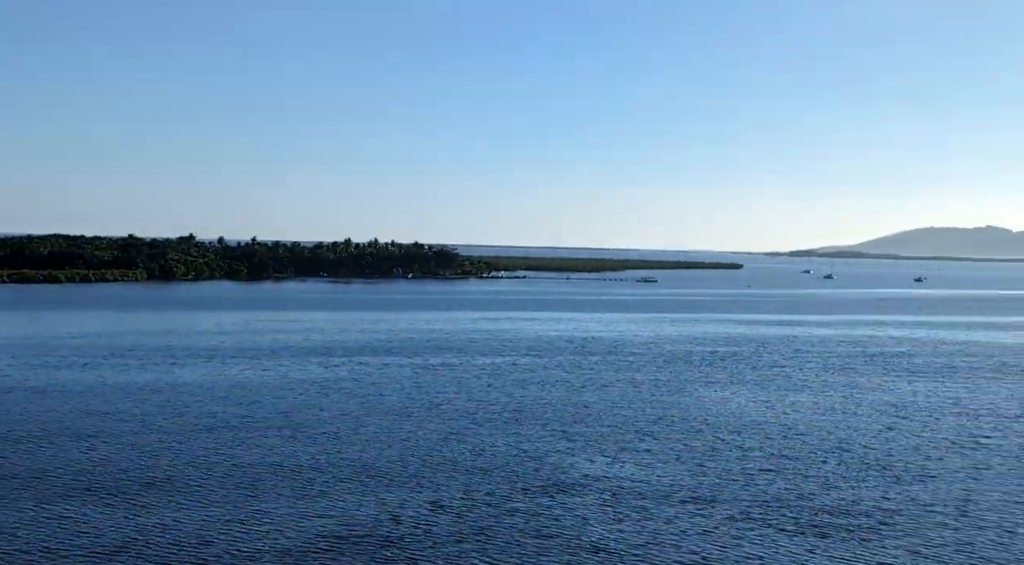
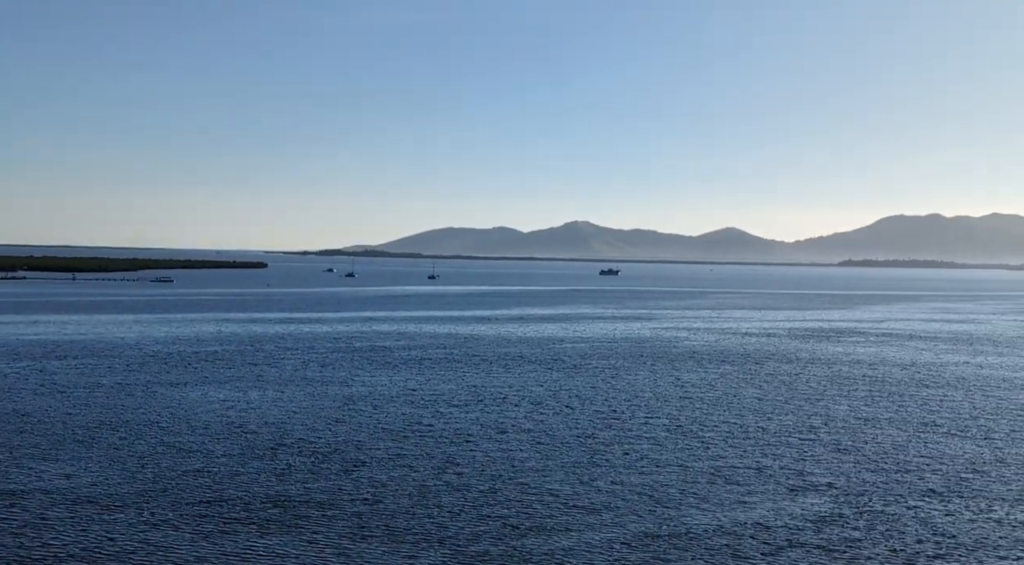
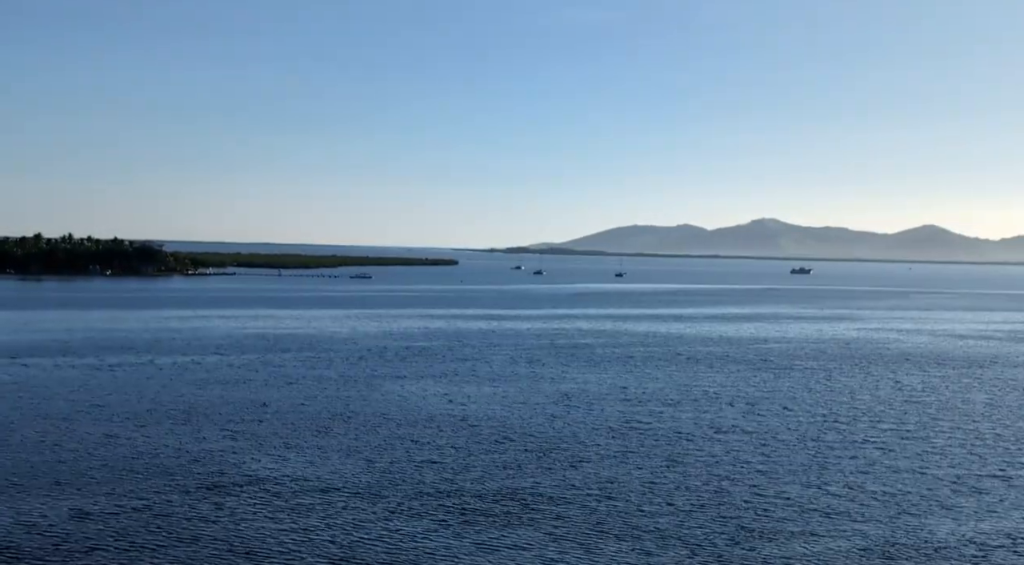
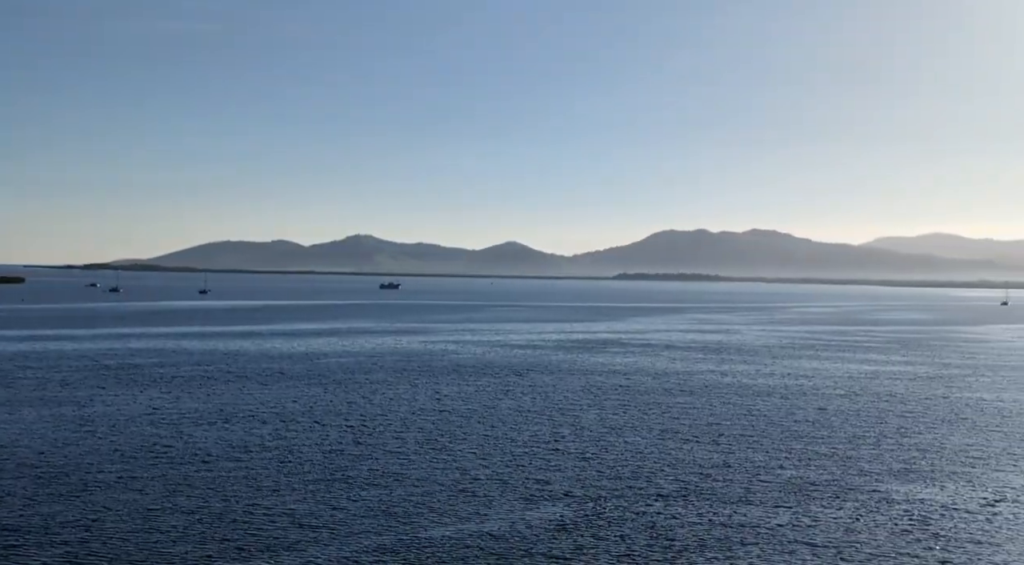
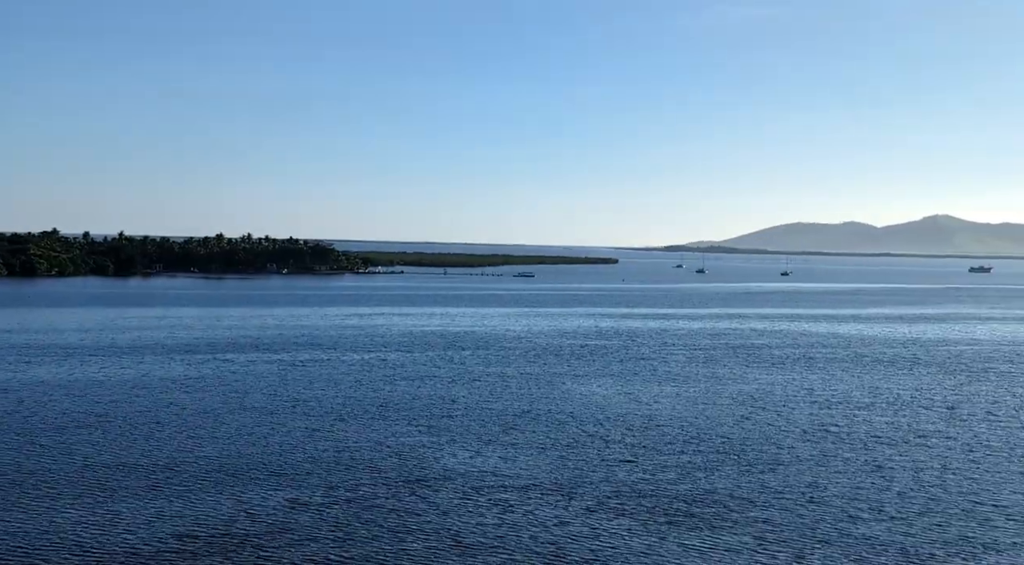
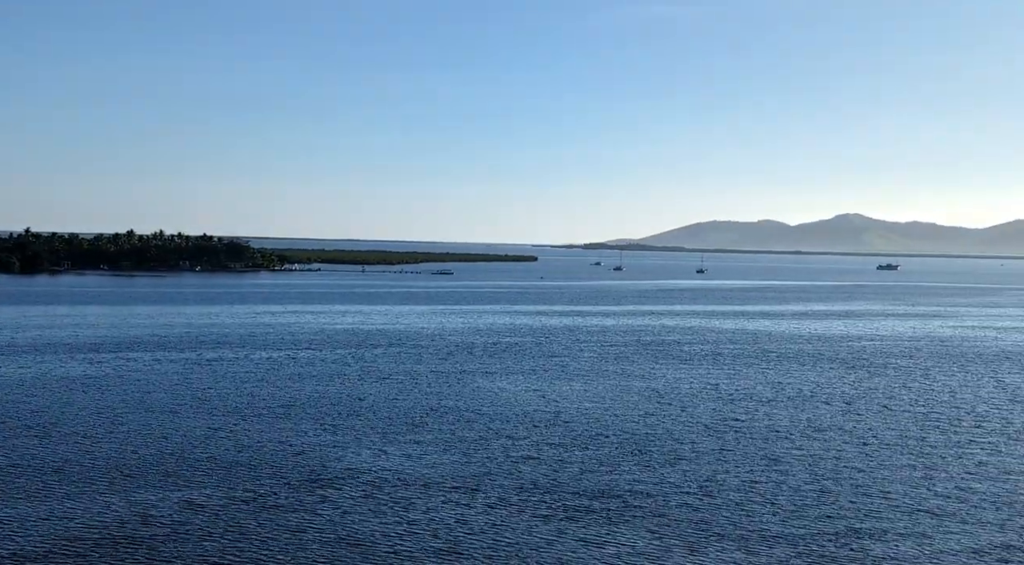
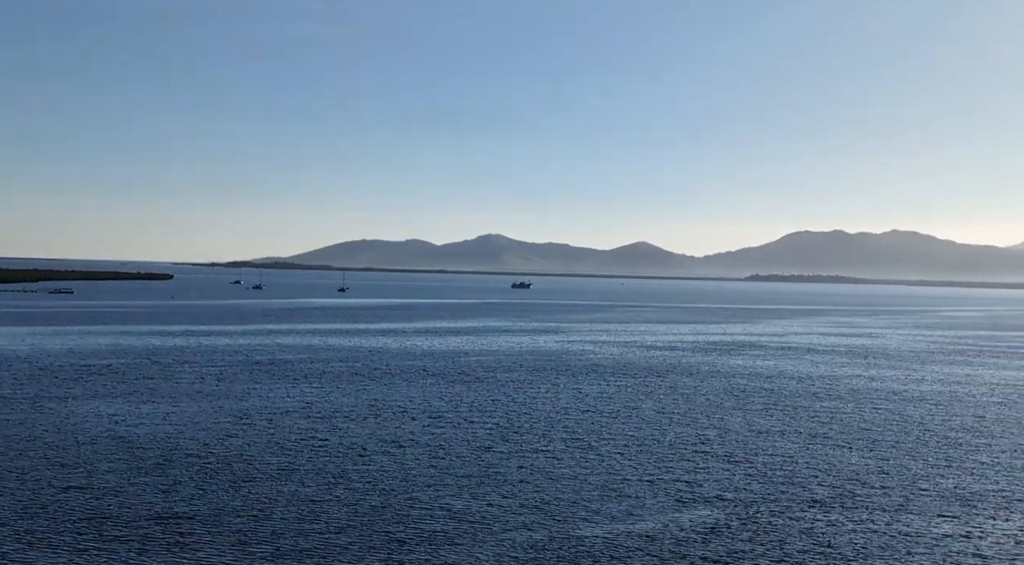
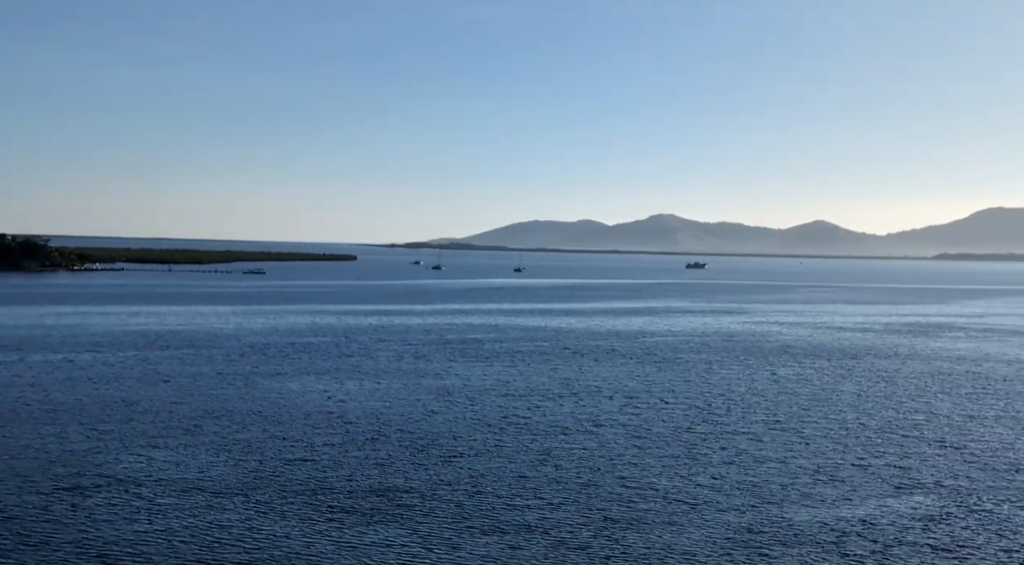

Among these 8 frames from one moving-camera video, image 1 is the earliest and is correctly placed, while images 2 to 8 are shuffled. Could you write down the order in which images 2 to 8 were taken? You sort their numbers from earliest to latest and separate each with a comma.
5, 6, 3, 8, 2, 7, 4
